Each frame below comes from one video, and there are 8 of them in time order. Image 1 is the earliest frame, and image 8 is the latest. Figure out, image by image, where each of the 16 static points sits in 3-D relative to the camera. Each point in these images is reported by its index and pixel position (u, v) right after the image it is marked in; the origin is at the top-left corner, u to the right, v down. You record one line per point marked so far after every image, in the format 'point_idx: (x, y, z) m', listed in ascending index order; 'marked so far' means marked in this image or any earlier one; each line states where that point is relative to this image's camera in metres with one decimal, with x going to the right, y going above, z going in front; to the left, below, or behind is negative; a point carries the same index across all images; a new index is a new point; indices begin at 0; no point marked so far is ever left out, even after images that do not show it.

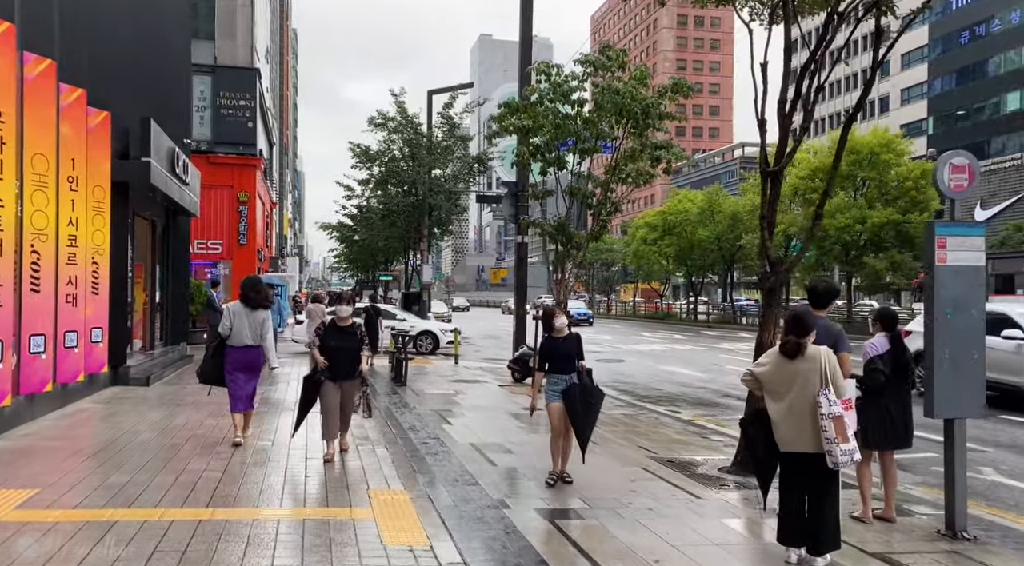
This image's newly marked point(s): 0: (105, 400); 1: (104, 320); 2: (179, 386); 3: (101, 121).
0: (-5.3, -1.6, +10.8) m
1: (-5.6, -0.5, +11.5) m
2: (-5.2, -1.6, +13.1) m
3: (-5.6, +2.2, +11.3) m
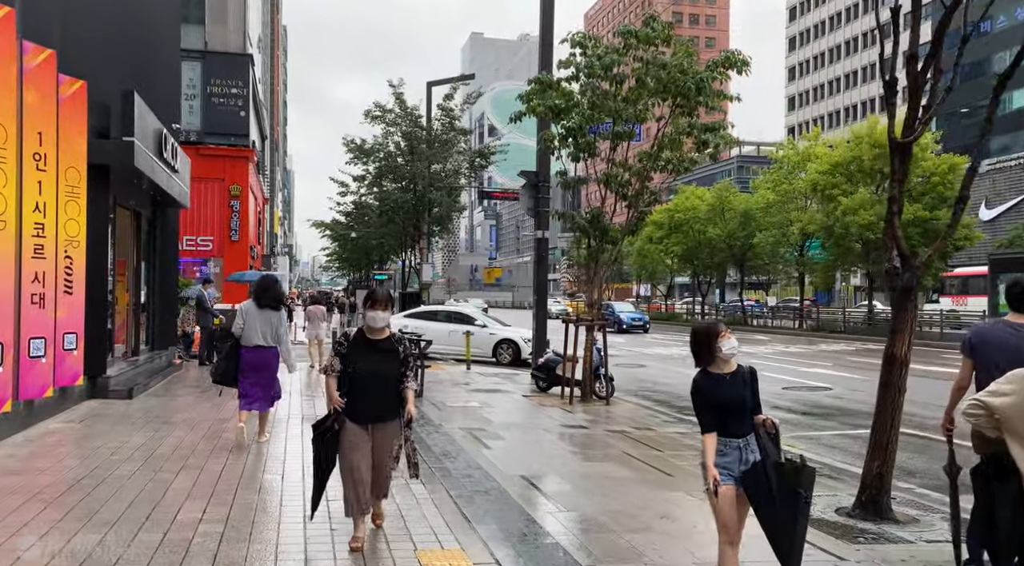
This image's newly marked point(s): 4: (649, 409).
0: (-4.8, -1.5, +9.2) m
1: (-5.2, -0.5, +9.9) m
2: (-4.8, -1.6, +11.5) m
3: (-5.1, +2.3, +9.7) m
4: (+2.2, -2.0, +13.0) m
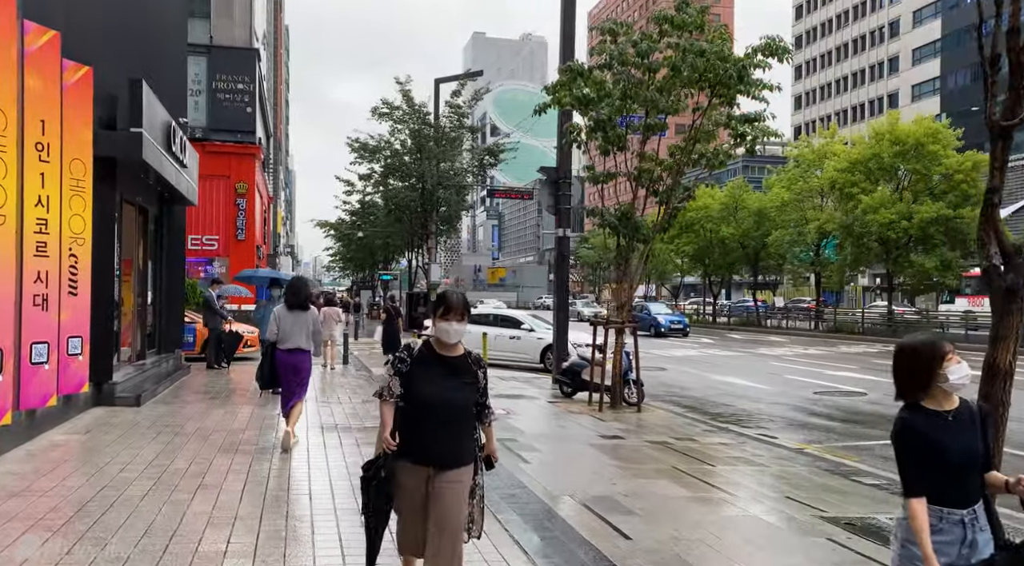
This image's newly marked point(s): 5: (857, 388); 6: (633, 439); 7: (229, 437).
0: (-4.4, -1.5, +8.6) m
1: (-4.8, -0.5, +9.2) m
2: (-4.4, -1.6, +10.8) m
3: (-4.7, +2.3, +9.1) m
4: (+2.6, -2.0, +12.4) m
5: (+6.8, -2.1, +16.4) m
6: (+1.4, -1.9, +9.8) m
7: (-3.0, -1.6, +8.7) m
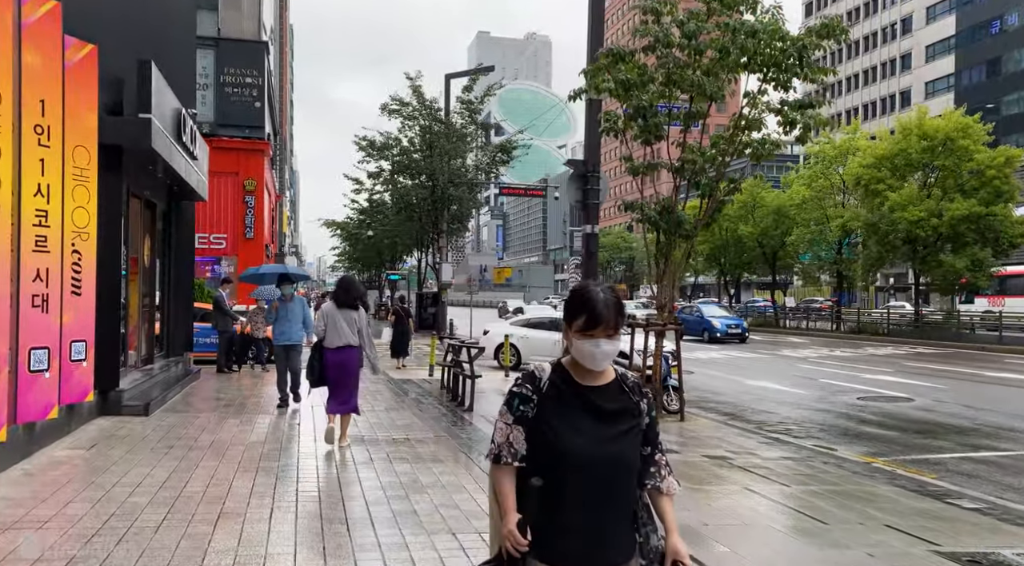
0: (-4.0, -1.5, +7.8) m
1: (-4.3, -0.5, +8.4) m
2: (-3.9, -1.6, +10.0) m
3: (-4.3, +2.3, +8.3) m
4: (+3.0, -2.0, +11.5) m
5: (+7.3, -2.1, +15.6) m
6: (+1.9, -1.8, +8.9) m
7: (-2.5, -1.6, +7.9) m
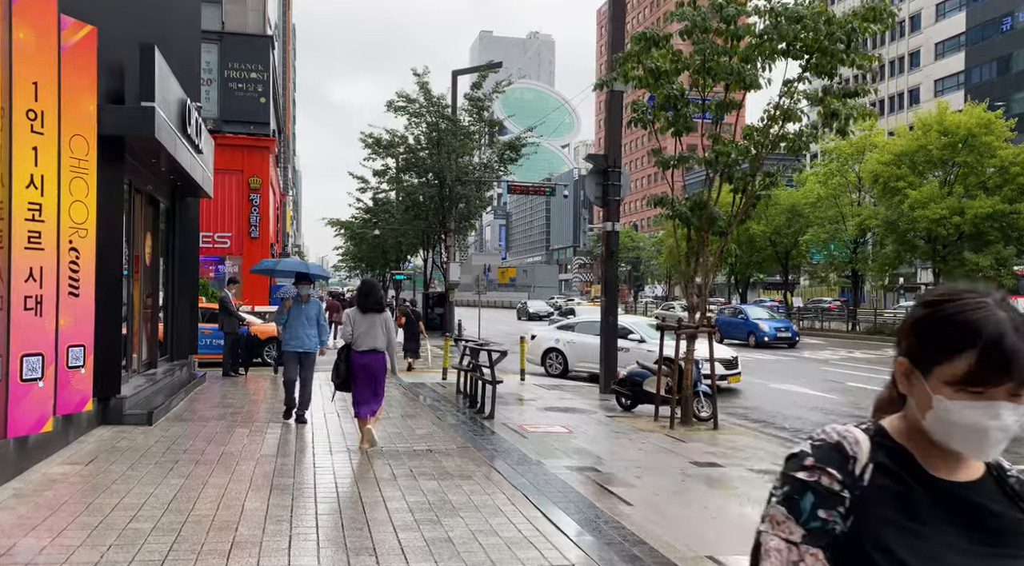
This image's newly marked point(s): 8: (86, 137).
0: (-3.7, -1.5, +7.2) m
1: (-4.0, -0.5, +7.8) m
2: (-3.6, -1.6, +9.4) m
3: (-4.0, +2.3, +7.6) m
4: (+3.4, -2.0, +10.9) m
5: (+7.6, -2.1, +14.9) m
6: (+2.2, -1.8, +8.3) m
7: (-2.2, -1.6, +7.3) m
8: (-4.0, +1.4, +7.7) m
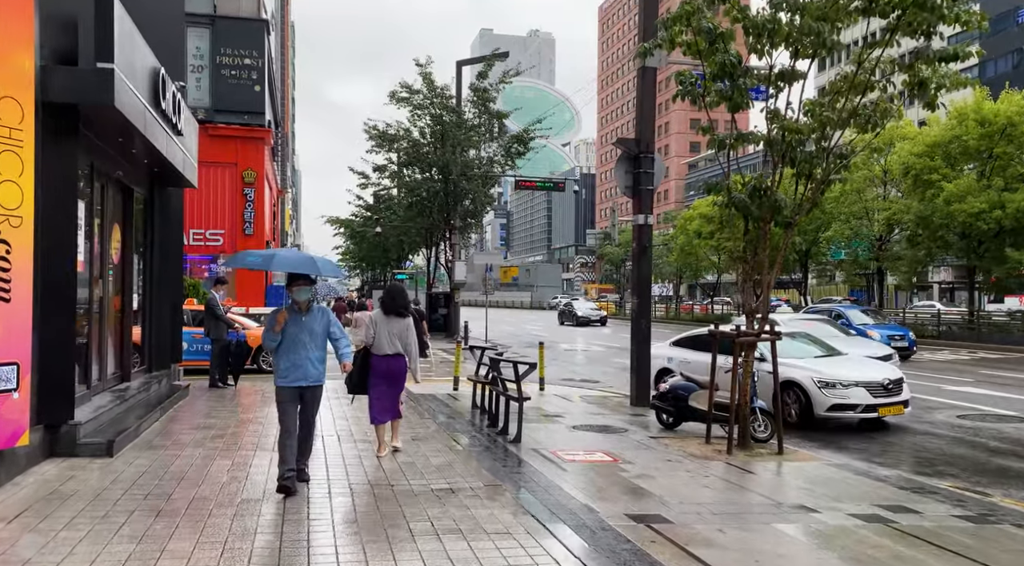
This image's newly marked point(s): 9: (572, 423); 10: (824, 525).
0: (-3.3, -1.5, +5.6) m
1: (-3.7, -0.5, +6.2) m
2: (-3.3, -1.6, +7.8) m
3: (-3.6, +2.3, +6.0) m
4: (+3.7, -2.0, +9.3) m
5: (+8.0, -2.1, +13.3) m
6: (+2.5, -1.8, +6.7) m
7: (-1.9, -1.6, +5.7) m
8: (-3.6, +1.3, +6.1) m
9: (+0.8, -1.9, +11.1) m
10: (+2.4, -1.8, +6.3) m
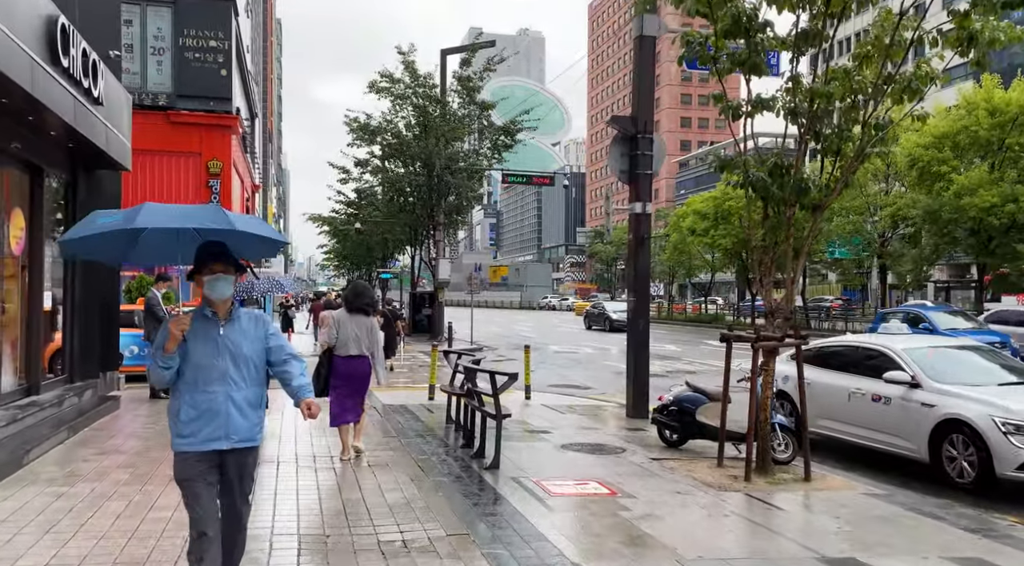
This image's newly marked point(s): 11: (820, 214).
0: (-3.5, -1.5, +4.0) m
1: (-3.9, -0.5, +4.6) m
2: (-3.5, -1.6, +6.2) m
3: (-3.8, +2.3, +4.4) m
4: (+3.5, -1.9, +7.8) m
5: (+7.7, -2.0, +11.9) m
6: (+2.3, -1.8, +5.2) m
7: (-2.0, -1.6, +4.1) m
8: (-3.8, +1.4, +4.5) m
9: (+0.6, -1.8, +9.6) m
10: (+2.2, -1.8, +4.8) m
11: (+3.0, +0.7, +8.2) m
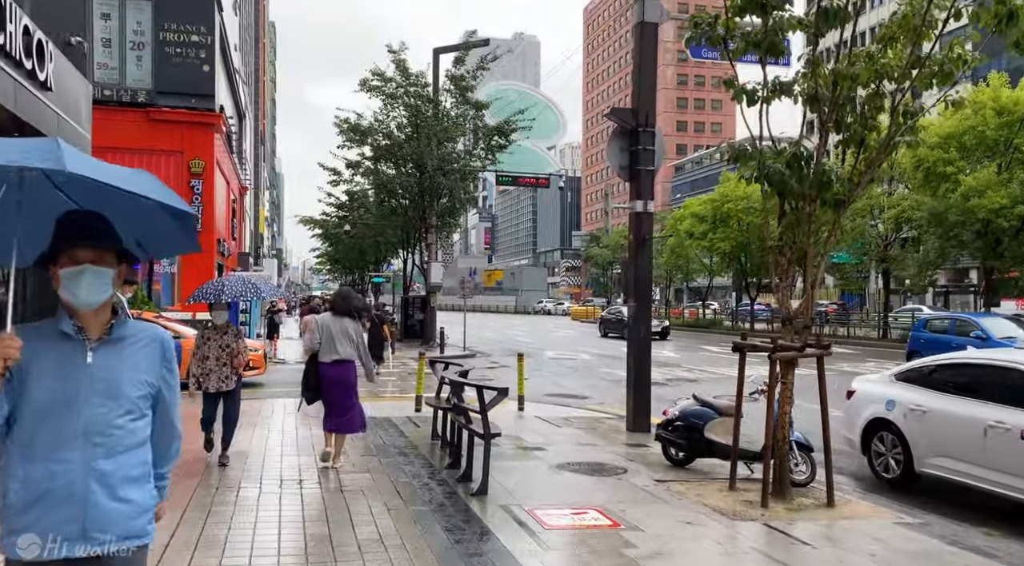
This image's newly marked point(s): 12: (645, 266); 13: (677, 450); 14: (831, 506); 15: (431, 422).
0: (-3.6, -1.5, +3.1) m
1: (-3.9, -0.5, +3.8) m
2: (-3.5, -1.6, +5.4) m
3: (-3.9, +2.3, +3.6) m
4: (+3.4, -2.0, +7.0) m
5: (+7.6, -2.1, +11.1) m
6: (+2.3, -1.8, +4.4) m
7: (-2.1, -1.6, +3.3) m
8: (-3.9, +1.4, +3.7) m
9: (+0.5, -1.9, +8.8) m
10: (+2.1, -1.8, +4.0) m
11: (+3.0, +0.7, +7.4) m
12: (+1.8, +0.2, +11.2) m
13: (+1.7, -1.7, +8.6) m
14: (+2.8, -1.9, +7.2) m
15: (-1.1, -1.9, +11.1) m
